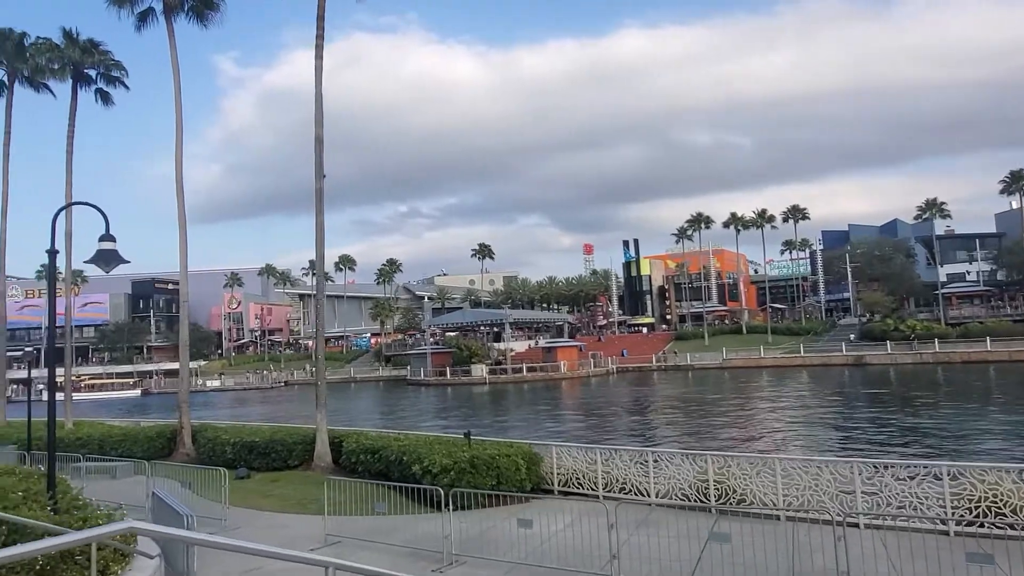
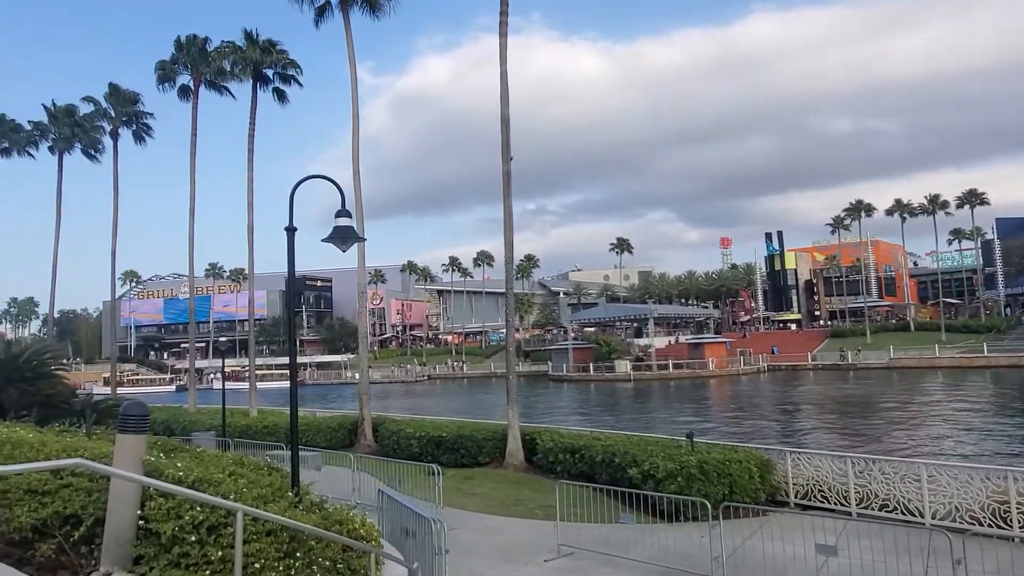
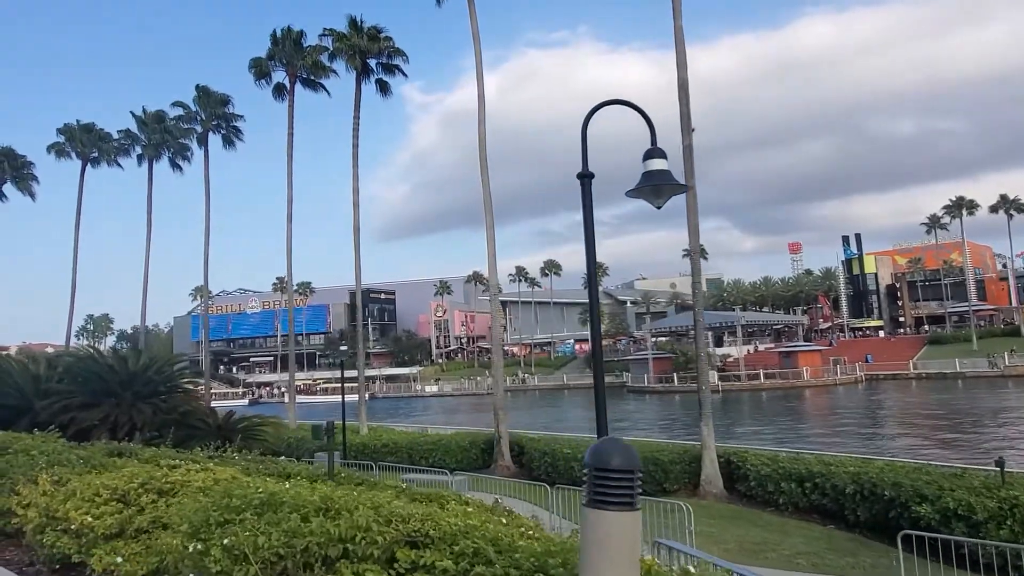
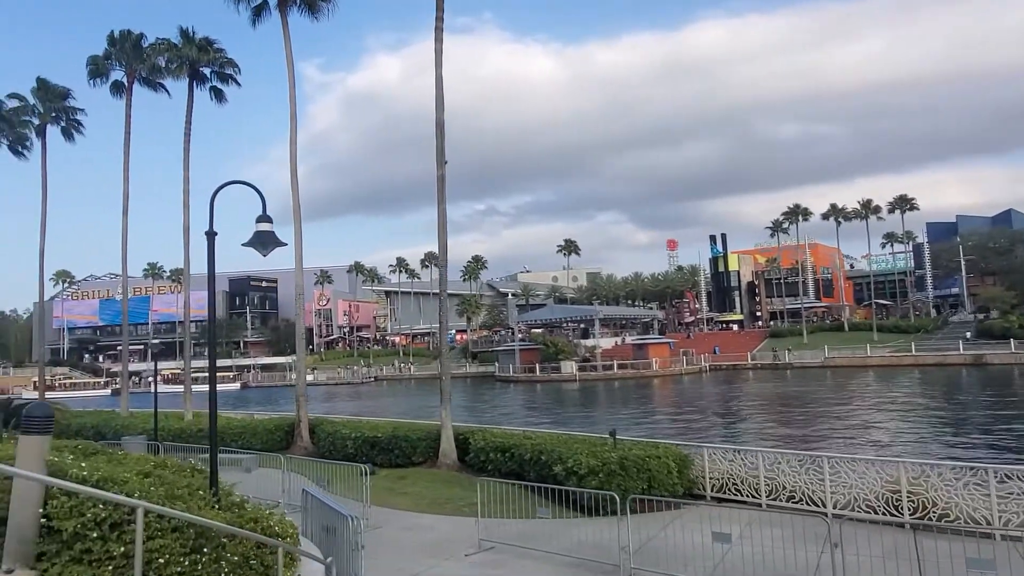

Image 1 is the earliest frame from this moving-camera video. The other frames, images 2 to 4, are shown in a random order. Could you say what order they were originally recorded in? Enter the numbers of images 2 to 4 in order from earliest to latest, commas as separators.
4, 2, 3
